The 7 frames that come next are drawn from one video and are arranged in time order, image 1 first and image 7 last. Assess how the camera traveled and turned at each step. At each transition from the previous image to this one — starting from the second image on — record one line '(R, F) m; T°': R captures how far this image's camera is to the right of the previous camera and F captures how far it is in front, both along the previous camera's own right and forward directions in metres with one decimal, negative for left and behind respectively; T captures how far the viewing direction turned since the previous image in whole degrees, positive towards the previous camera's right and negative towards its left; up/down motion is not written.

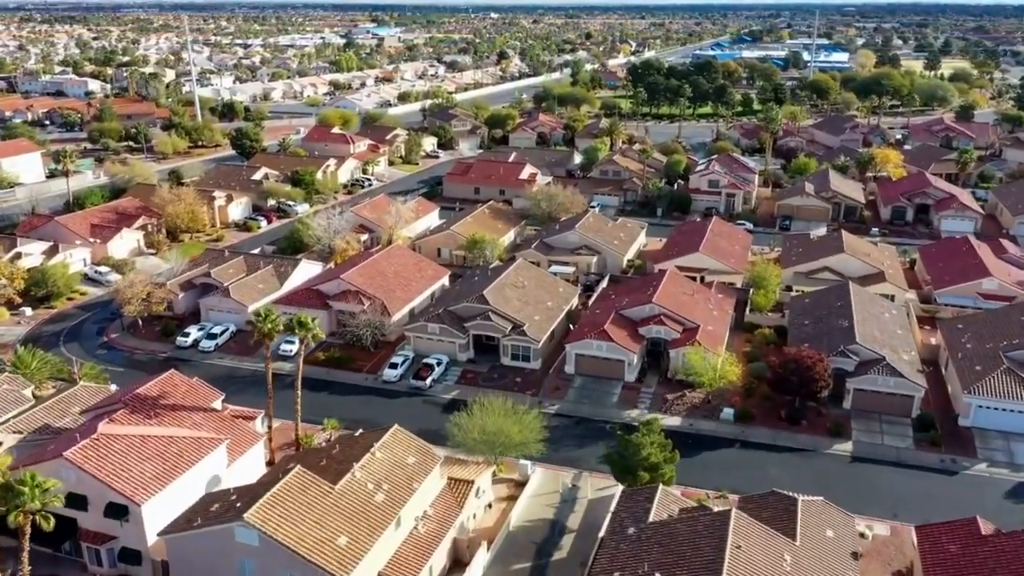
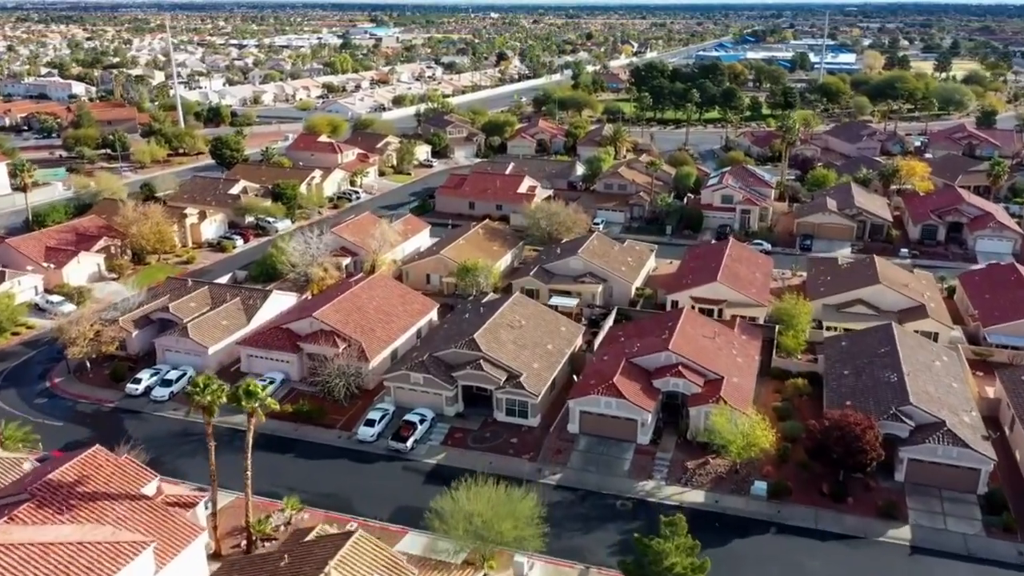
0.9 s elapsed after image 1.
(+0.3, +6.0) m; 0°
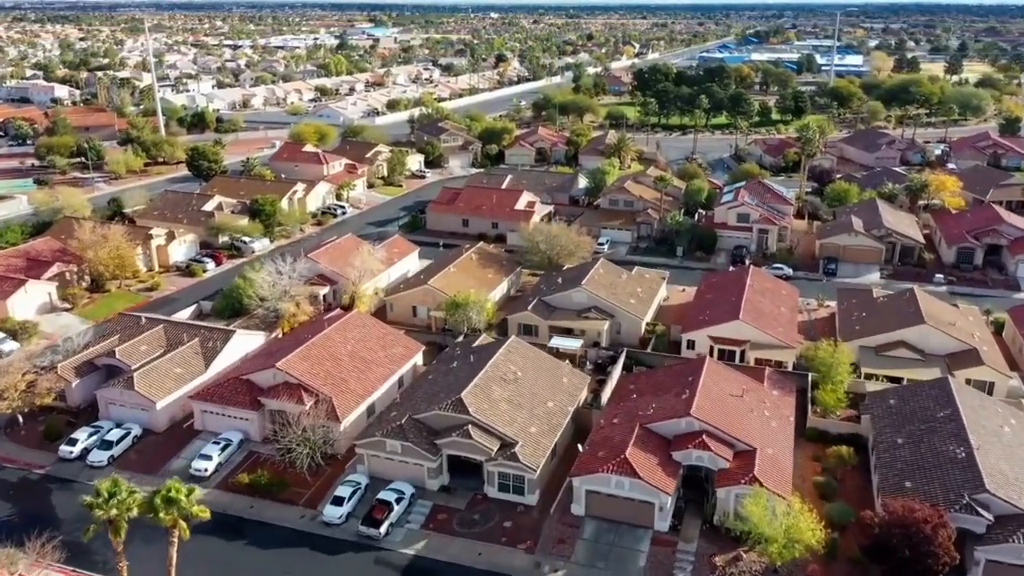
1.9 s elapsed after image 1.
(+0.3, +6.0) m; 0°
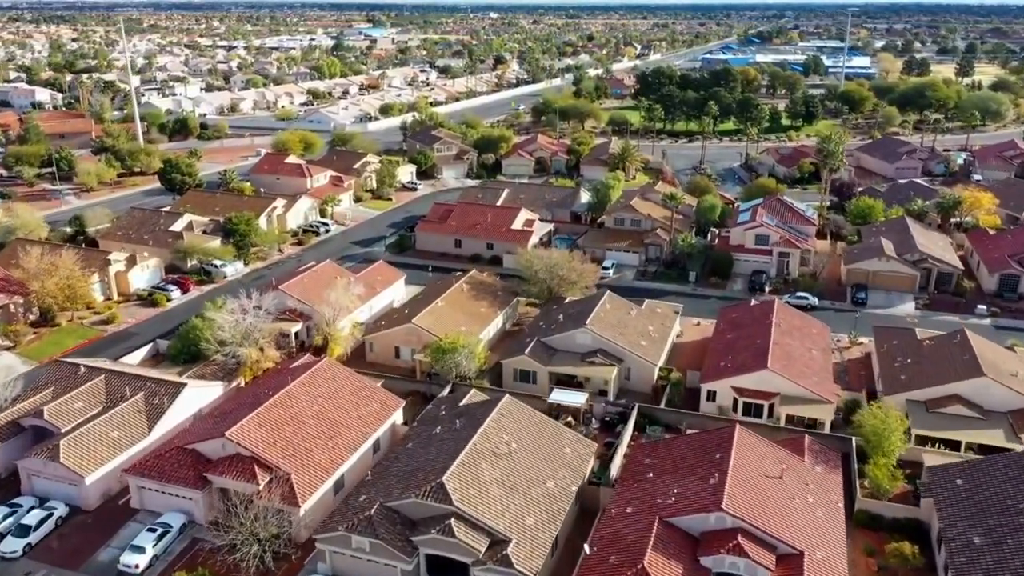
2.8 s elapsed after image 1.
(+0.3, +6.0) m; 0°
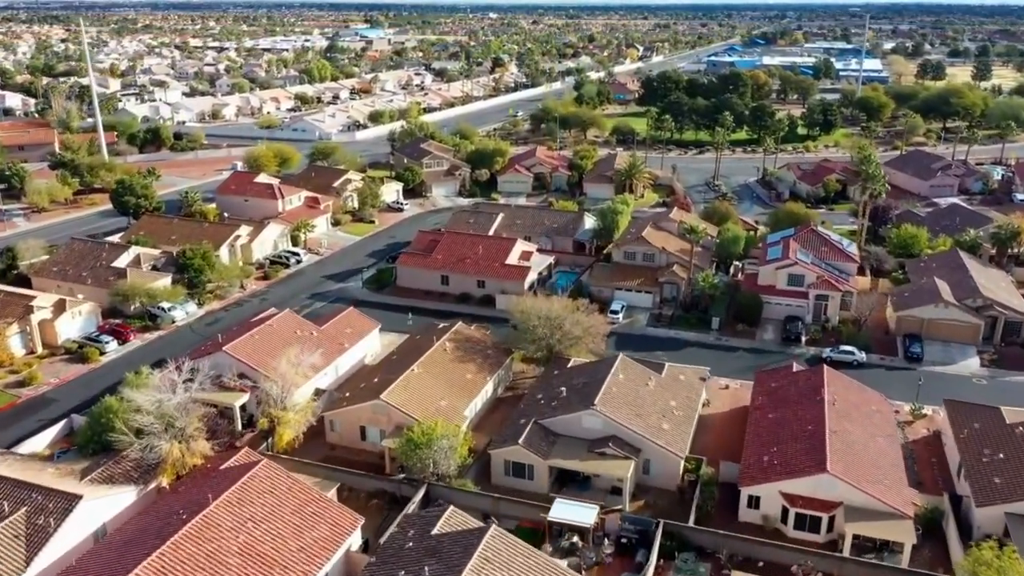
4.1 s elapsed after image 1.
(+0.4, +8.6) m; 0°
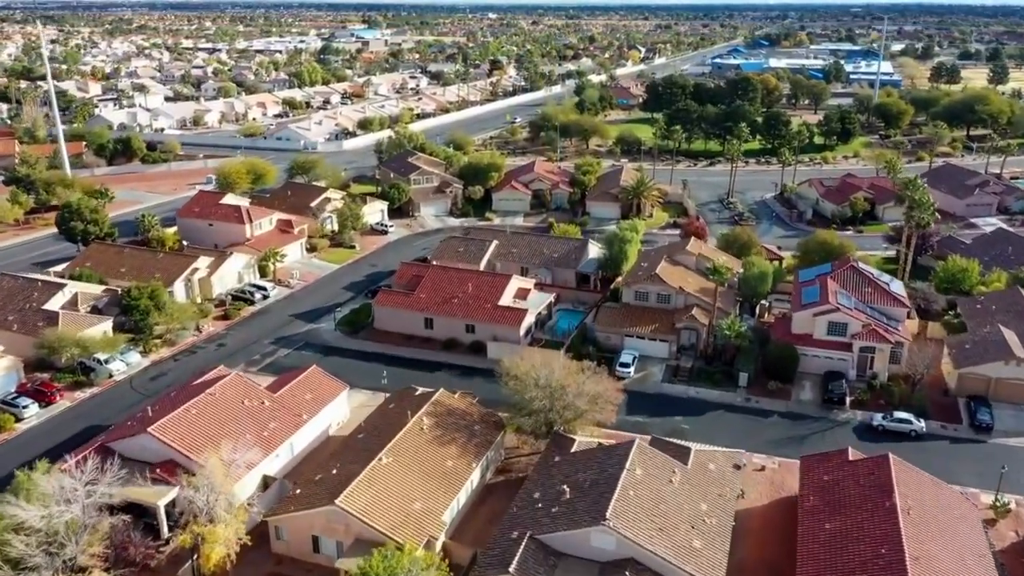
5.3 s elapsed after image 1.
(+0.4, +7.7) m; 0°
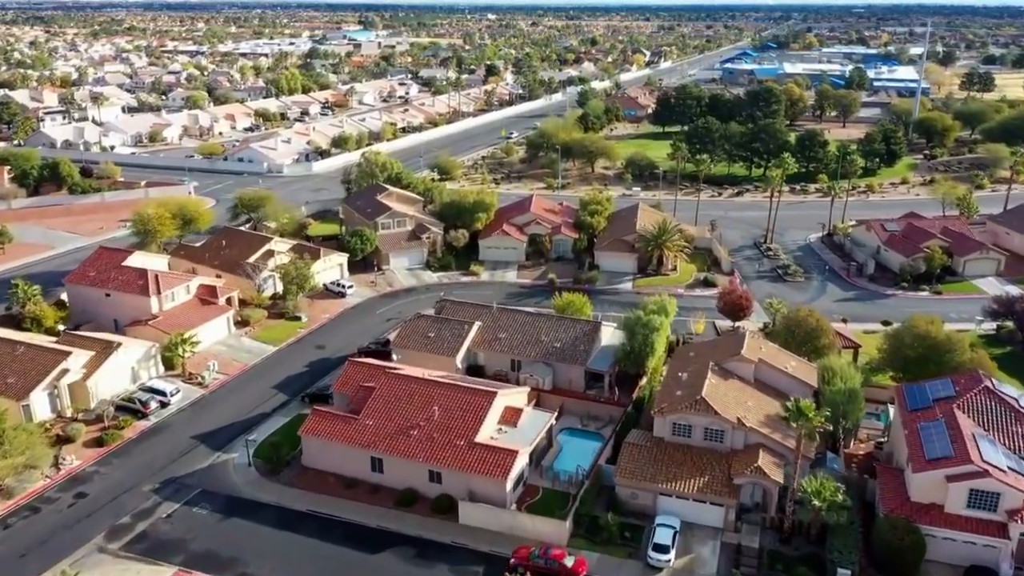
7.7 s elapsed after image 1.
(+0.7, +15.3) m; 0°
